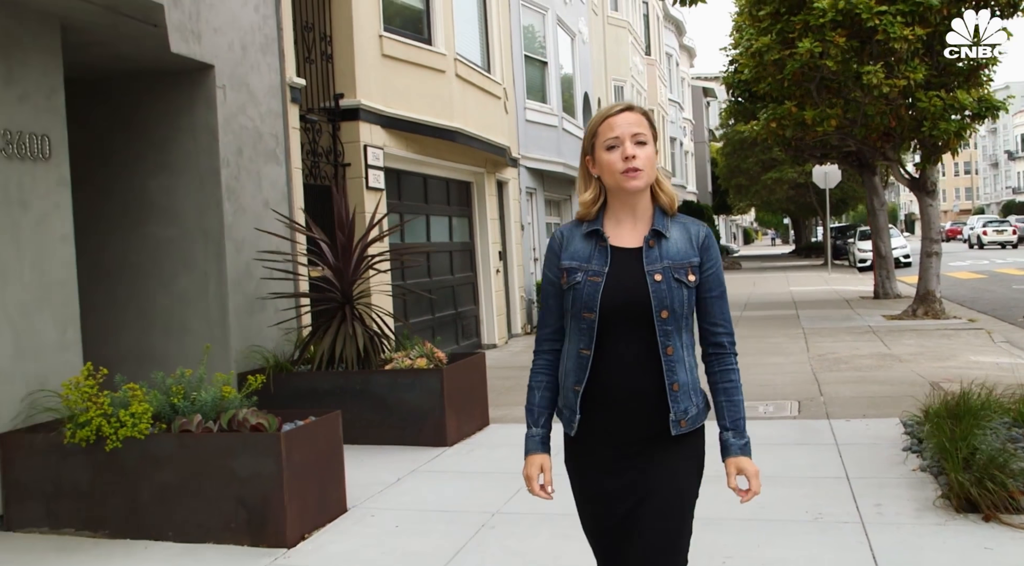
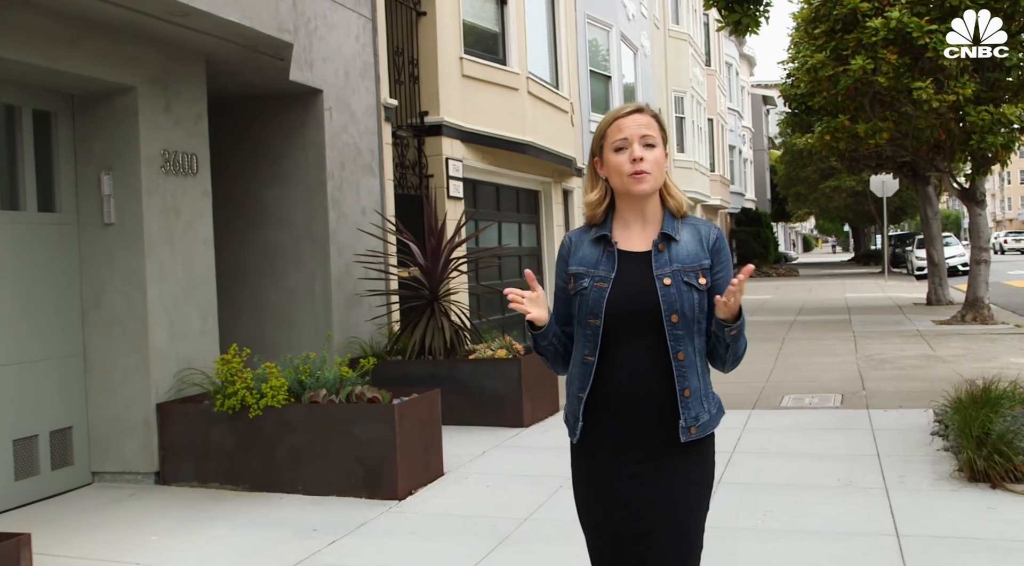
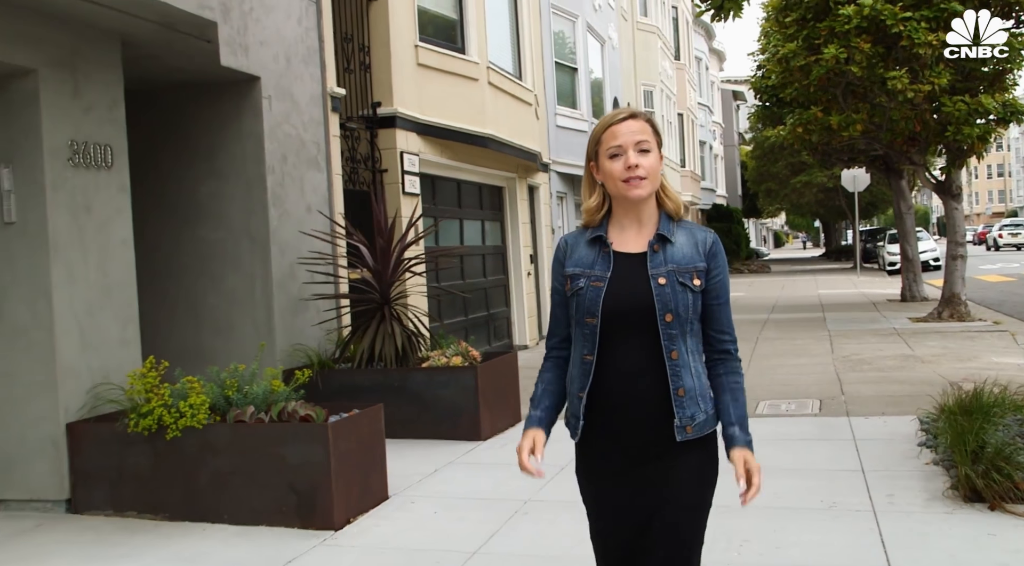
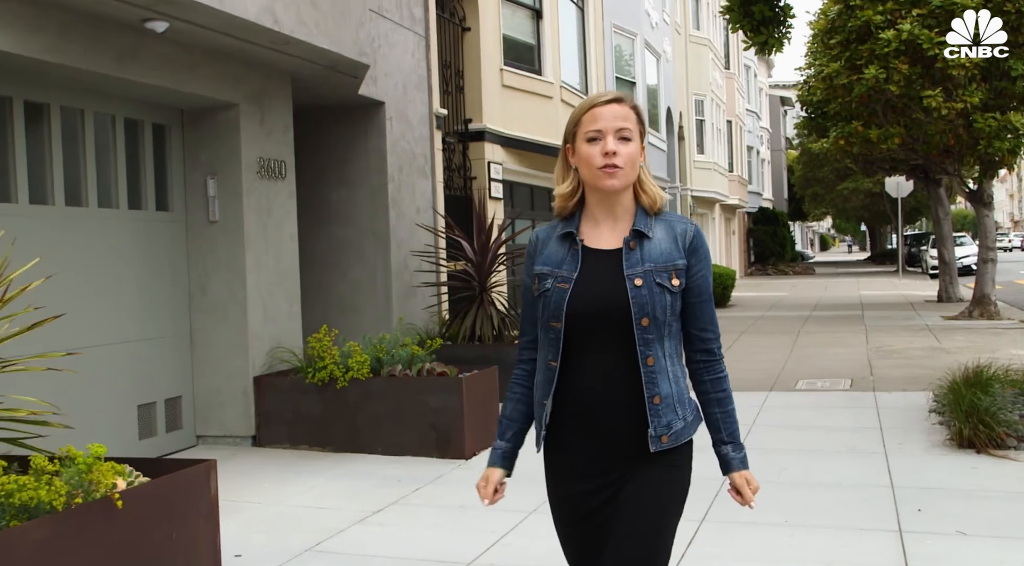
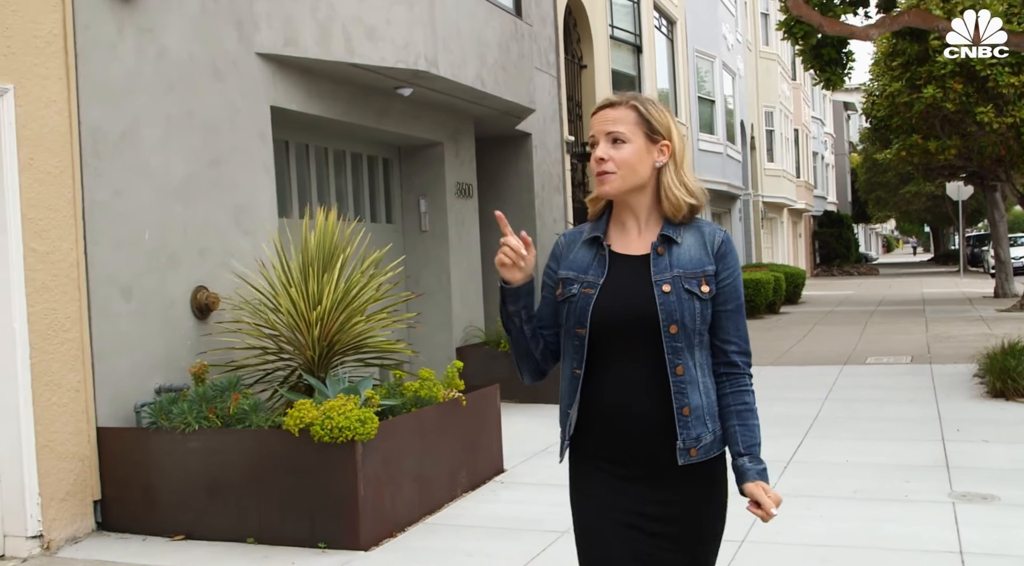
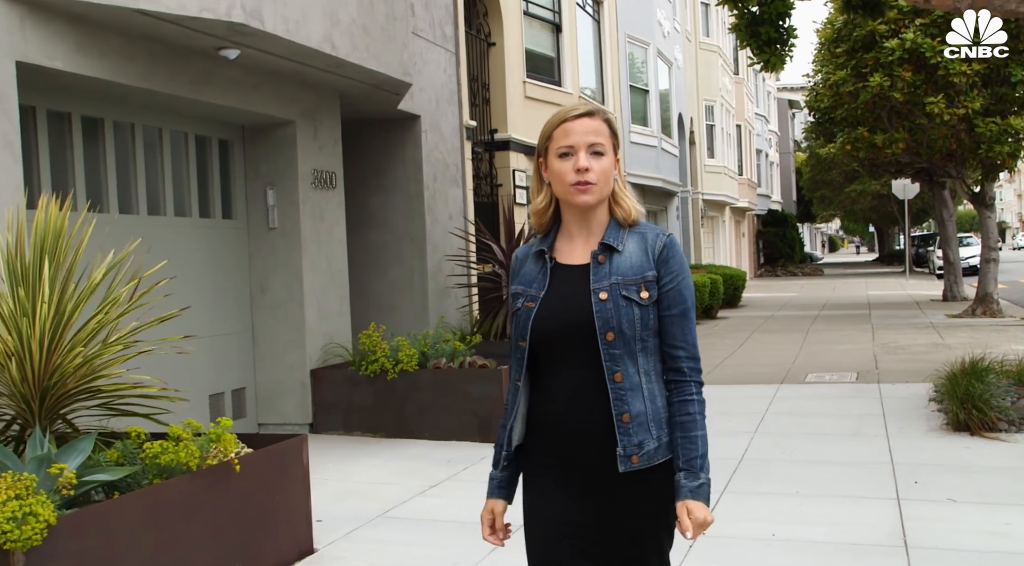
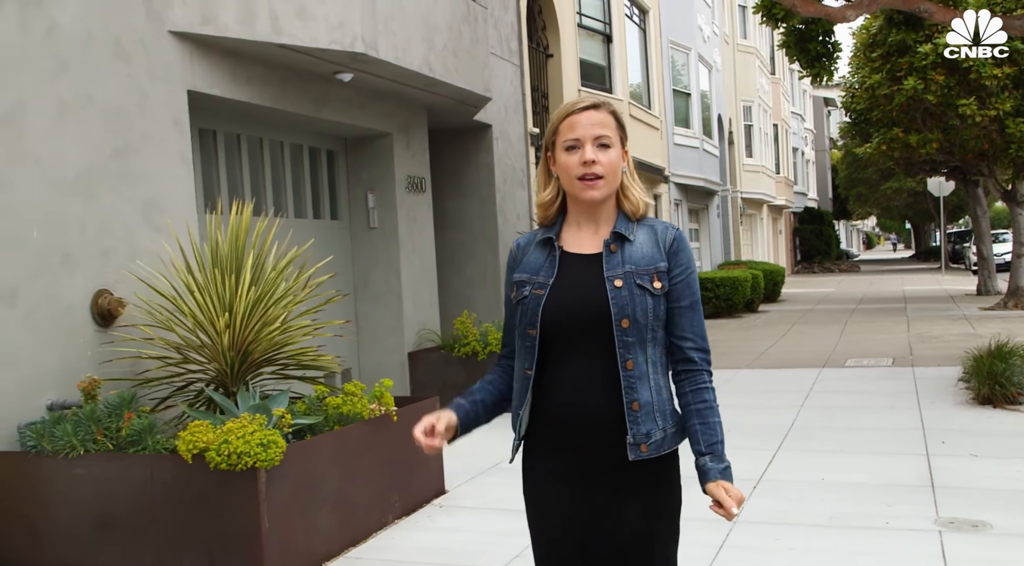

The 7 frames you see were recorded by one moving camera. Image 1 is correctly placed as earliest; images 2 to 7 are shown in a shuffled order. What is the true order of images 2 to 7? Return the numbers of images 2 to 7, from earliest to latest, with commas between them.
3, 2, 4, 6, 7, 5
